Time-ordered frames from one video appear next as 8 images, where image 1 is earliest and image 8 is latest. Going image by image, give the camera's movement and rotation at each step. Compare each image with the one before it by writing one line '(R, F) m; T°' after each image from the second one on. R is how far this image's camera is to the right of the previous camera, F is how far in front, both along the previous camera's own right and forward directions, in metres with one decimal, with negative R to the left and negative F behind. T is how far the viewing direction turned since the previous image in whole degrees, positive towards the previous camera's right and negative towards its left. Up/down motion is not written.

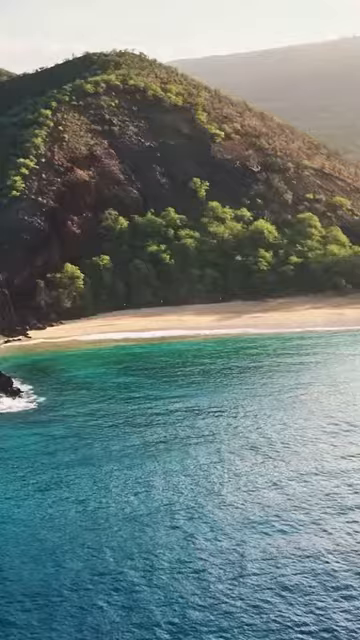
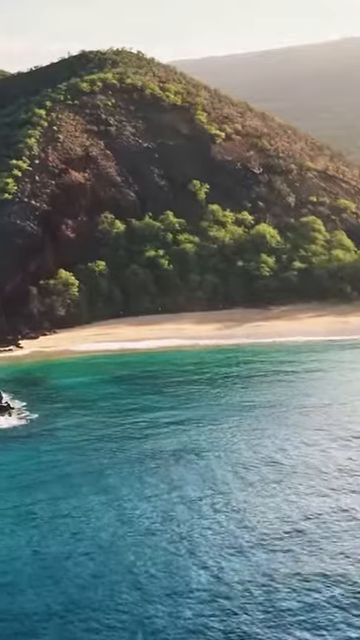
(-0.1, +2.2) m; 0°
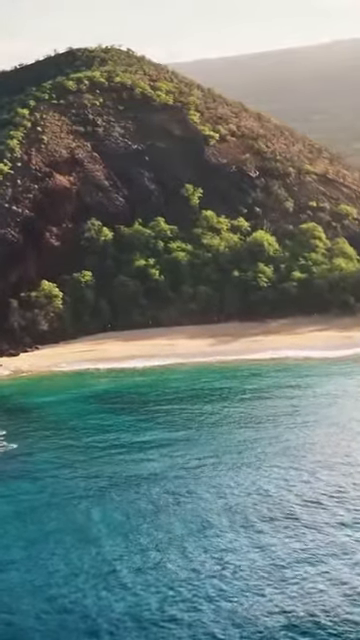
(0.0, +3.5) m; 0°
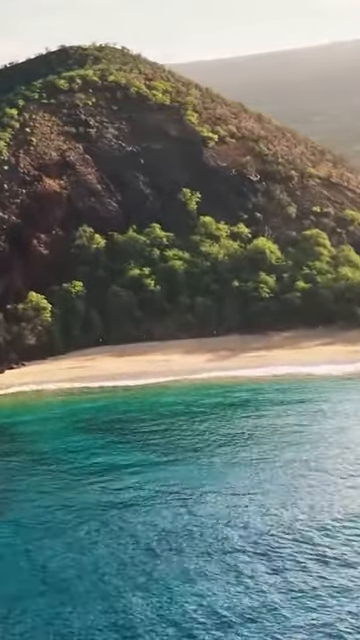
(0.0, +3.0) m; 0°
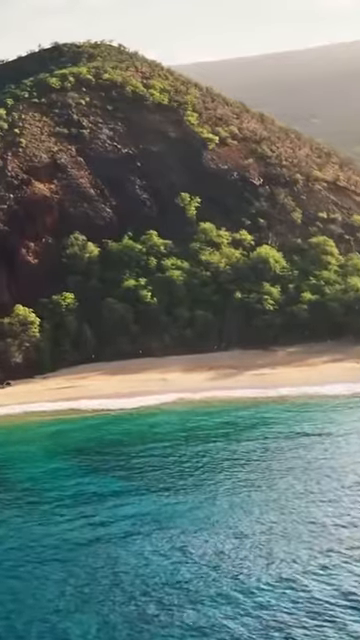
(0.0, +3.2) m; 0°
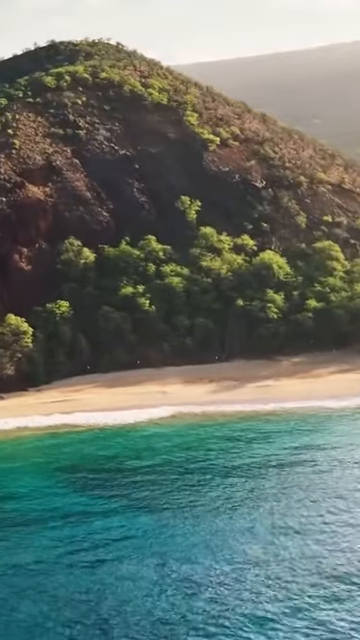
(0.0, +1.8) m; 0°
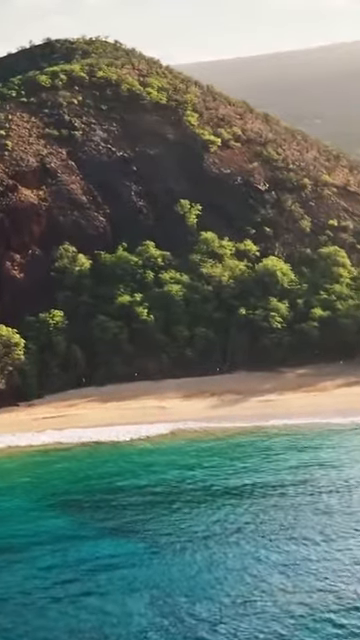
(0.0, +1.9) m; 0°
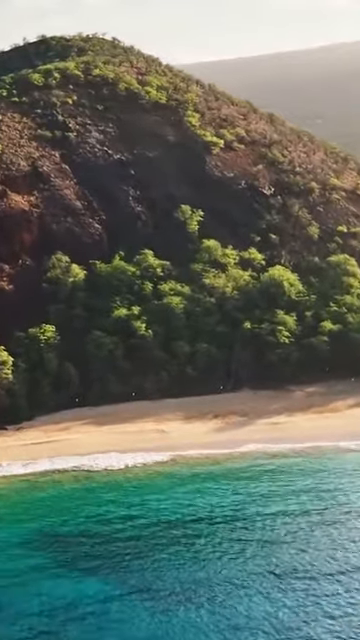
(0.0, +2.7) m; 0°
